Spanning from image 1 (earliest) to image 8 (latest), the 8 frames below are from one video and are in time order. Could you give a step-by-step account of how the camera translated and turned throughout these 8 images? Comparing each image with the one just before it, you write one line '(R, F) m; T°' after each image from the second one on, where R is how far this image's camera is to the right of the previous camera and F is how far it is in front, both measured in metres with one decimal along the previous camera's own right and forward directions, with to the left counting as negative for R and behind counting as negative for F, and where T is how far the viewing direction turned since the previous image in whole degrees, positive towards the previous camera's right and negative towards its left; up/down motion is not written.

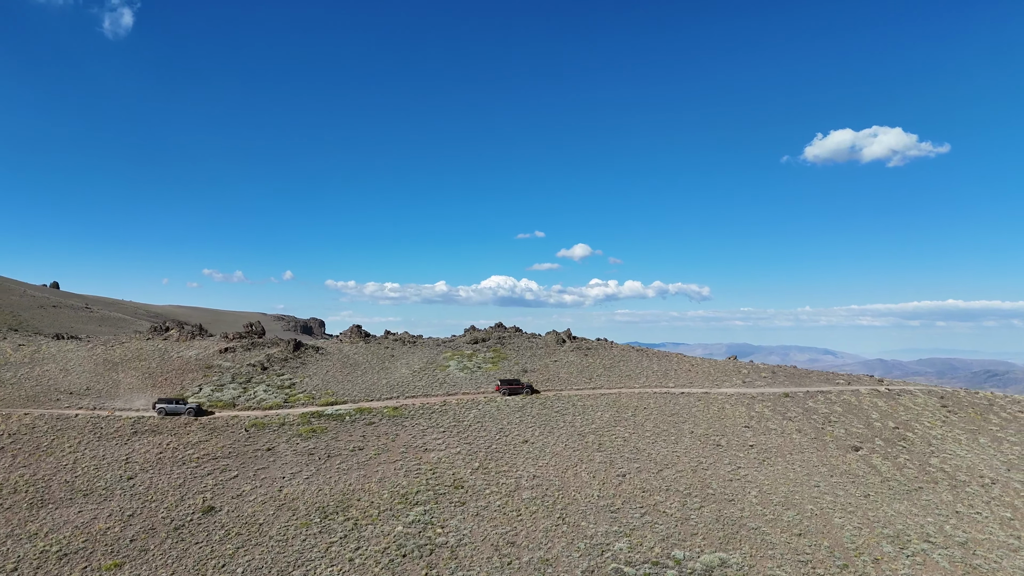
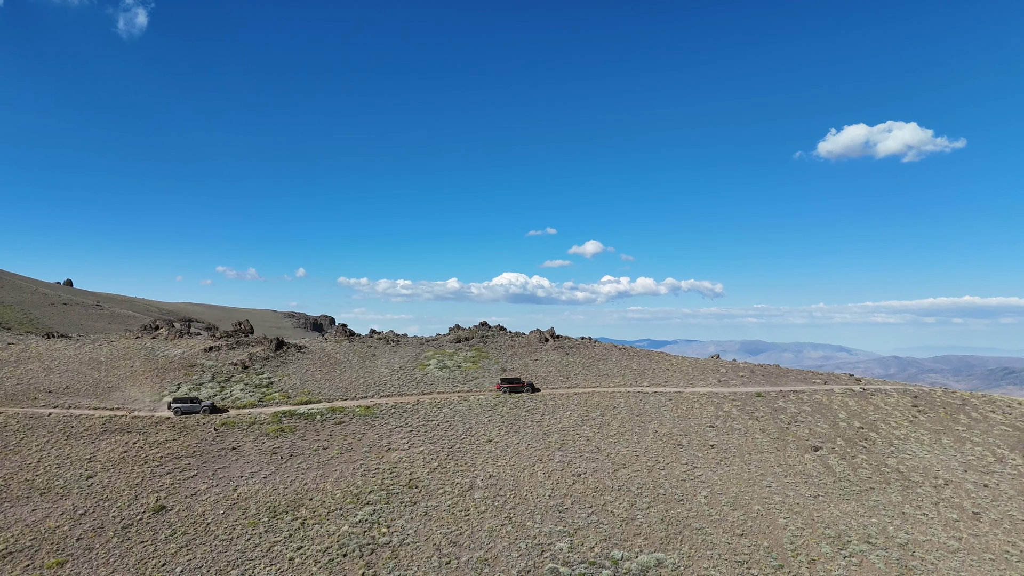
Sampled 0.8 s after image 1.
(+3.0, -0.1) m; -1°
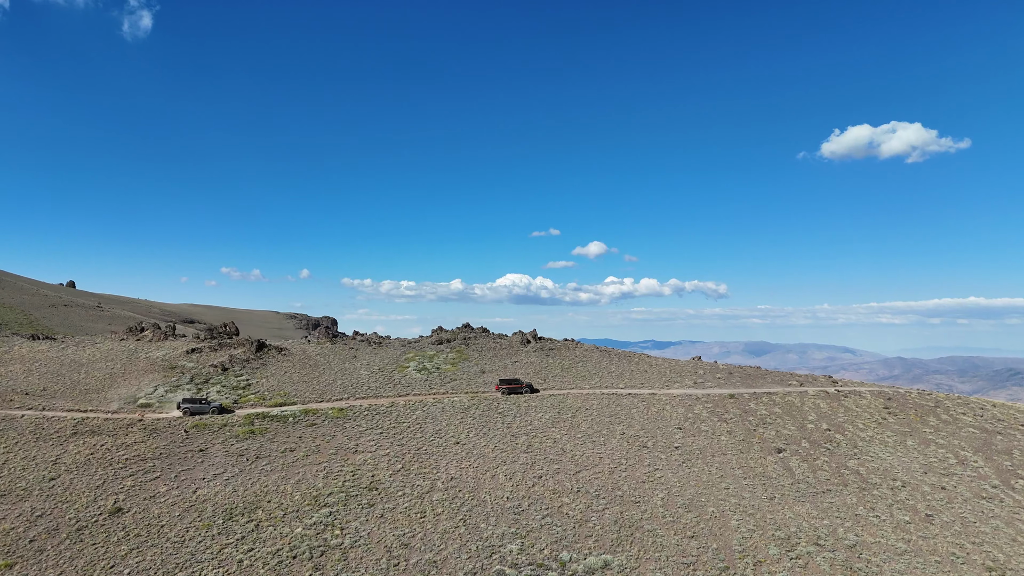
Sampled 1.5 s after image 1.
(+2.3, -0.1) m; 0°
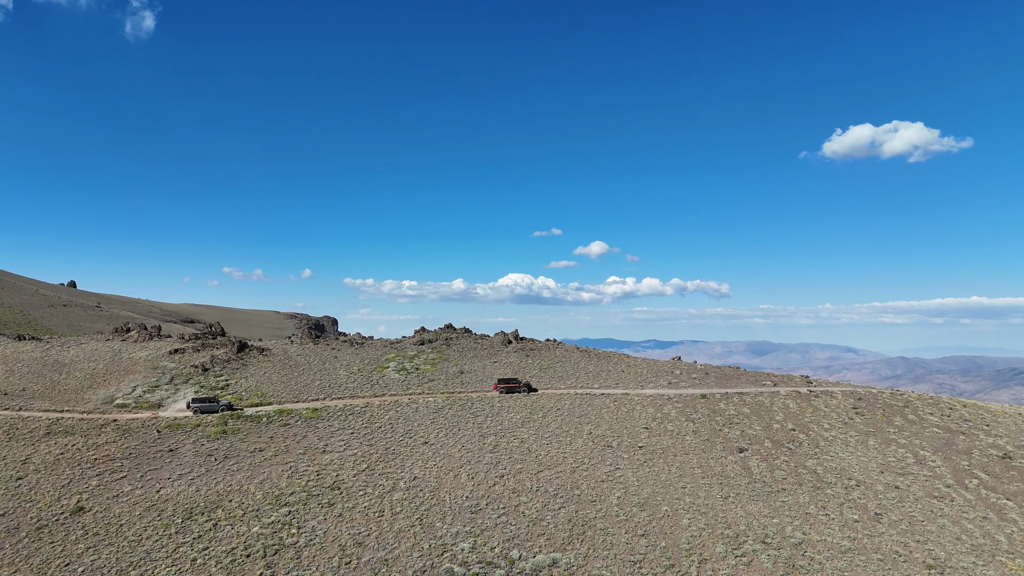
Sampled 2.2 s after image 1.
(+2.3, -0.3) m; 0°
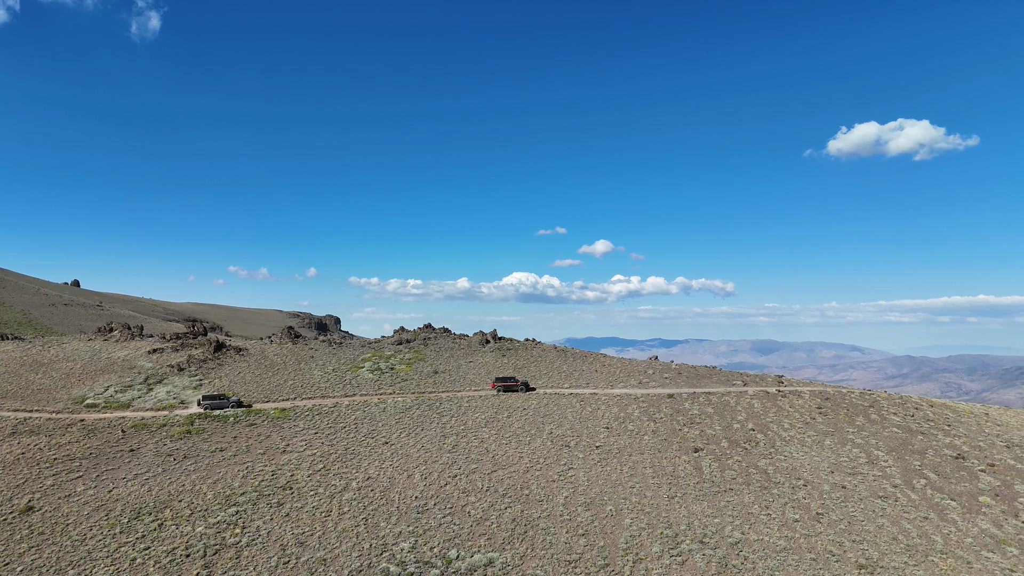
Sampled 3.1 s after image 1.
(+2.9, -0.1) m; 0°
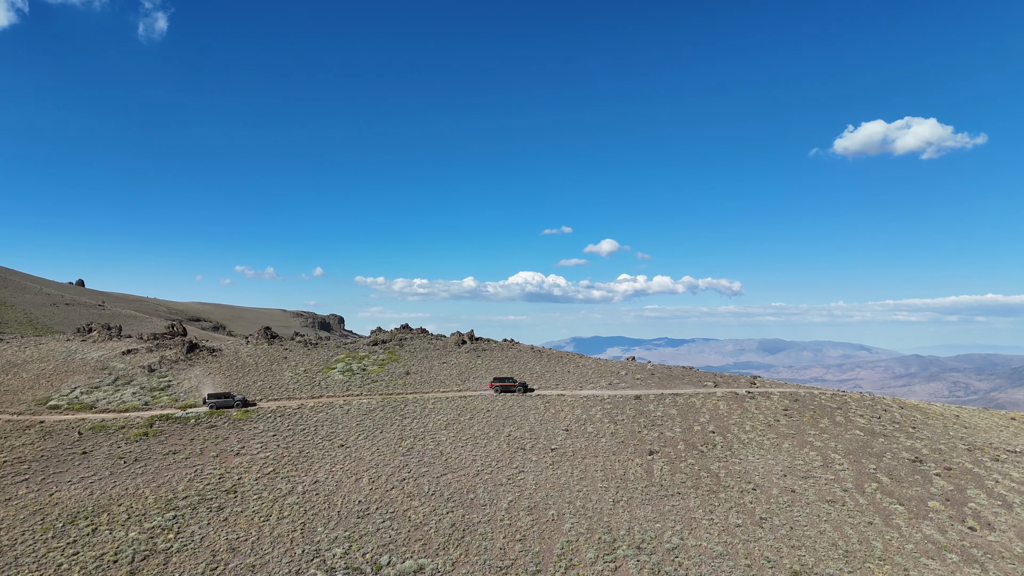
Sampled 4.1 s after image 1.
(+3.2, +0.4) m; 0°
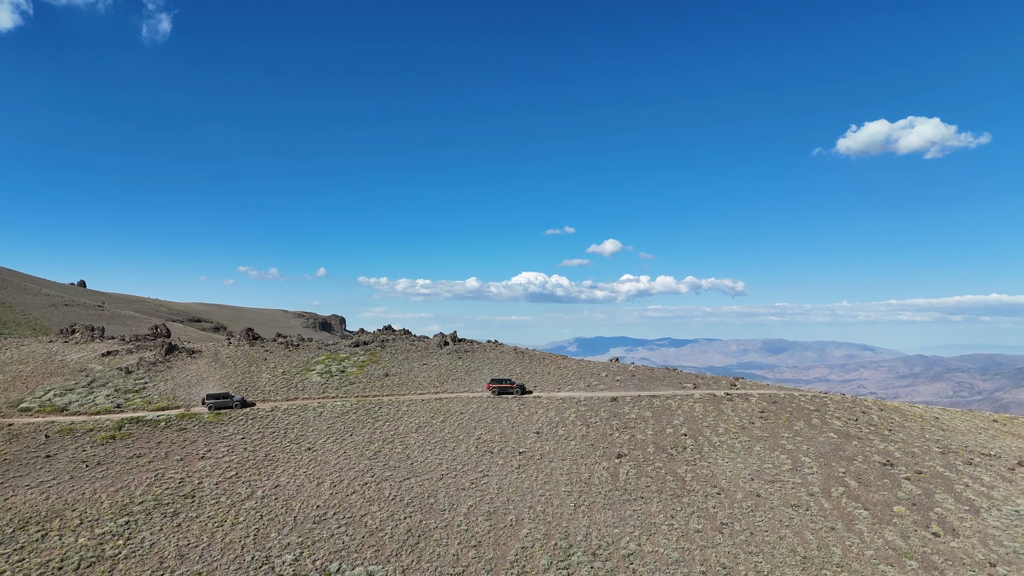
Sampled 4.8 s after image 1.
(+2.2, +0.4) m; 0°
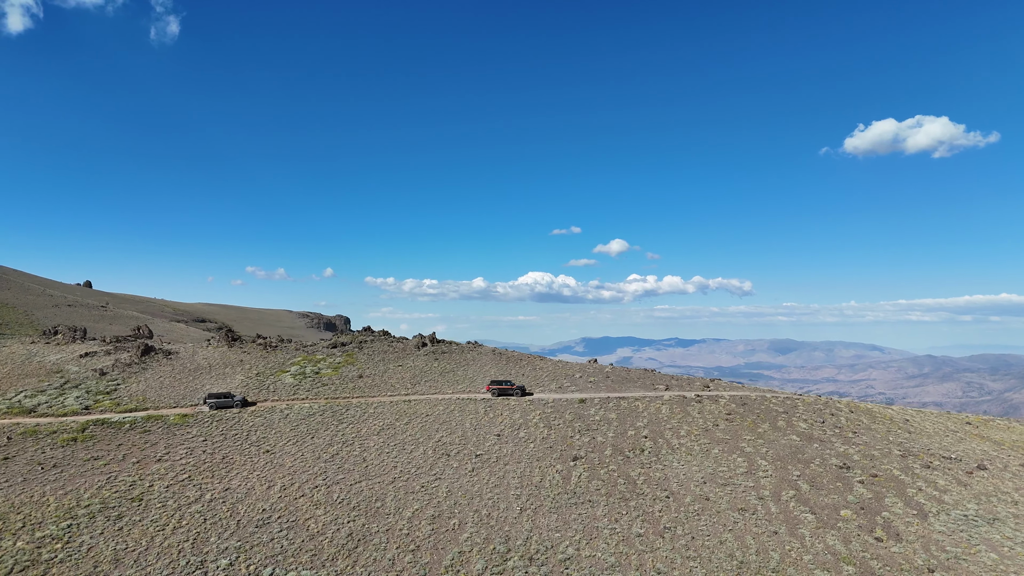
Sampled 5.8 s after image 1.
(+3.0, +0.2) m; 0°
